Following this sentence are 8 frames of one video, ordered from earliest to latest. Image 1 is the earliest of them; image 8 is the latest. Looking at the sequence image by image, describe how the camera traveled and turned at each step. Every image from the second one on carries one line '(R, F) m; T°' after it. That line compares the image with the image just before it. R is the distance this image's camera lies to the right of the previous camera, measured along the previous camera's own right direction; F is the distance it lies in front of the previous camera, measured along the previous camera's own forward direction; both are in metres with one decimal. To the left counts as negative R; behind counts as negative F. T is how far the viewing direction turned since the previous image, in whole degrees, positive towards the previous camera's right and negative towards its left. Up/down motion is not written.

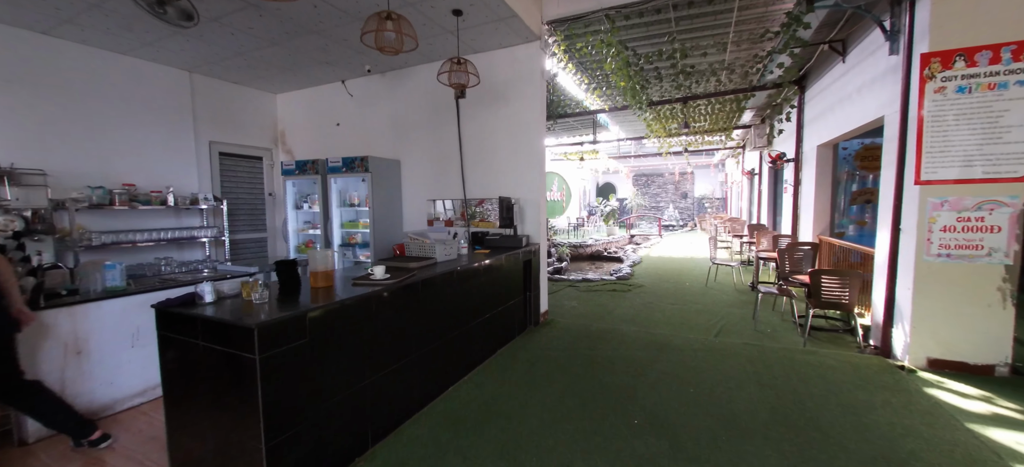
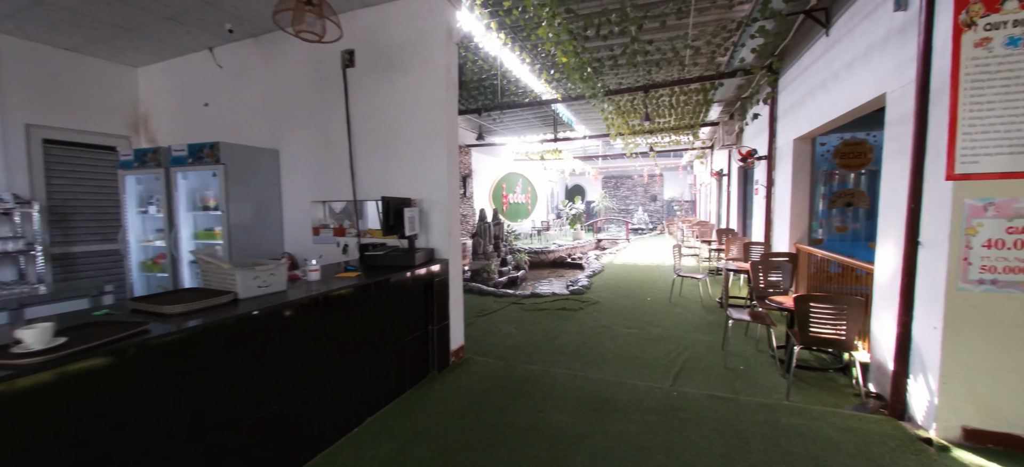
(+0.7, +1.2) m; +3°
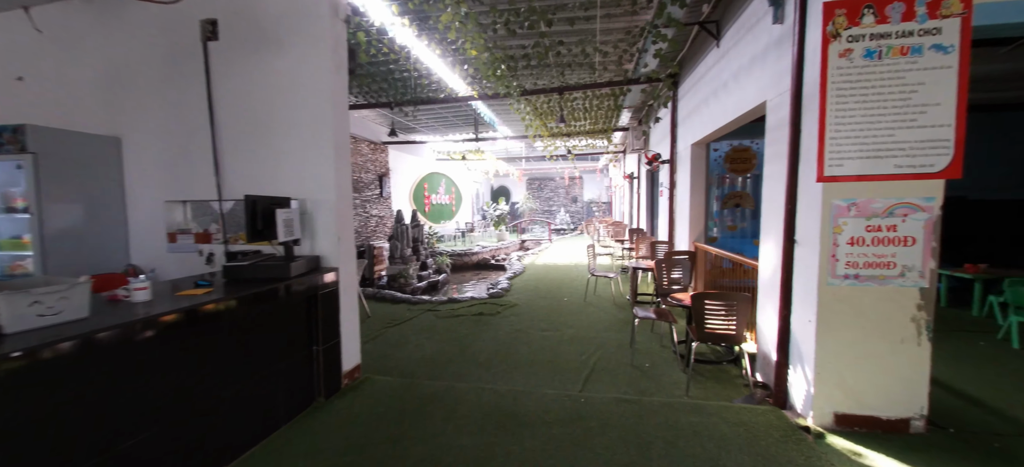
(+0.2, +0.2) m; +11°
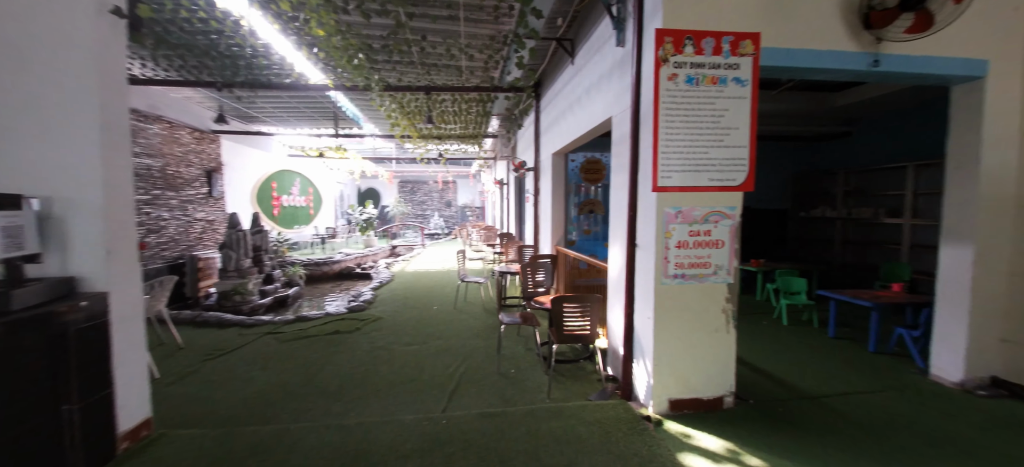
(+0.1, +0.2) m; +18°
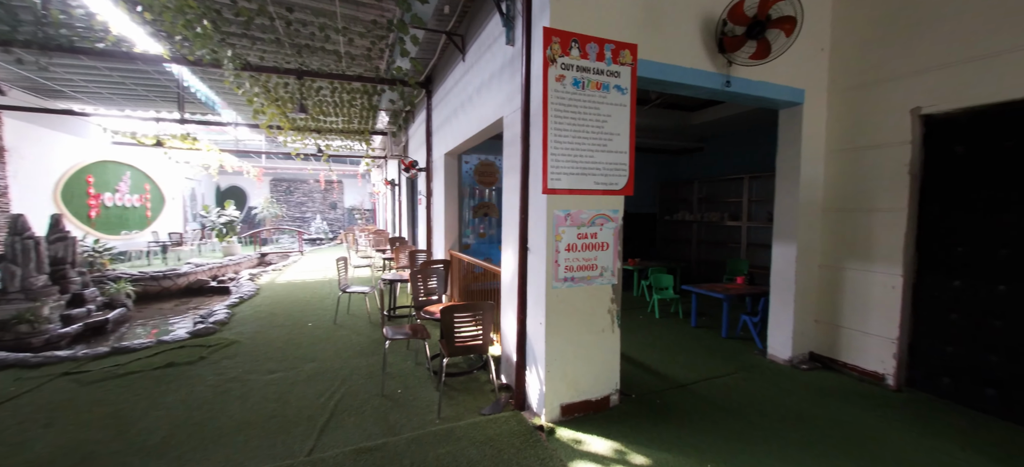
(+0.1, +0.2) m; +15°
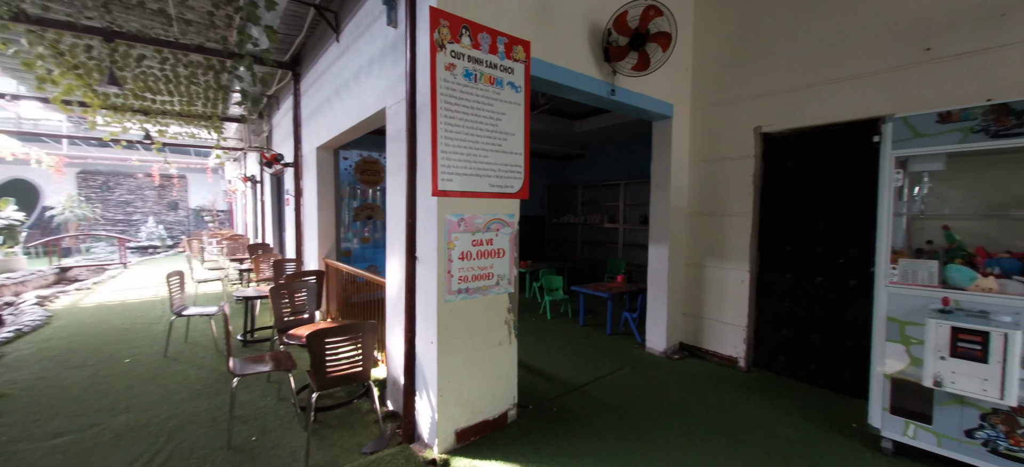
(0.0, +0.3) m; +16°
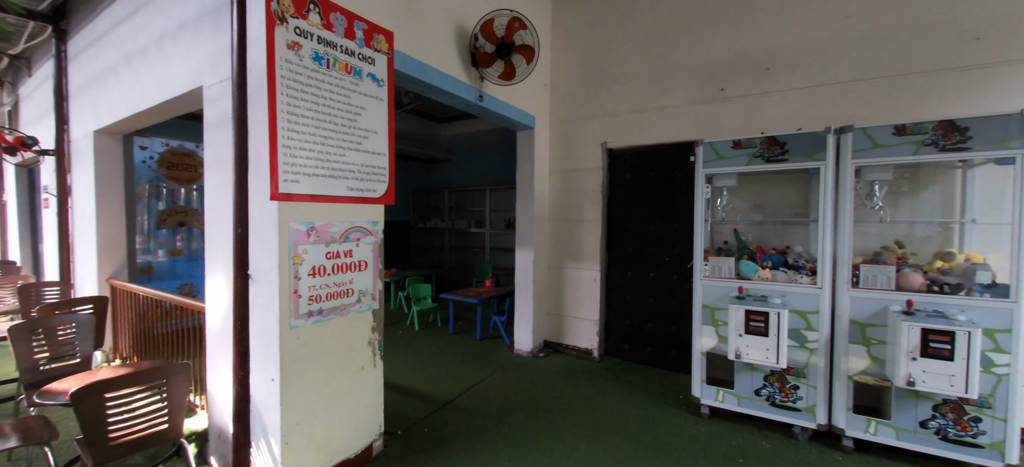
(0.0, +0.1) m; +20°
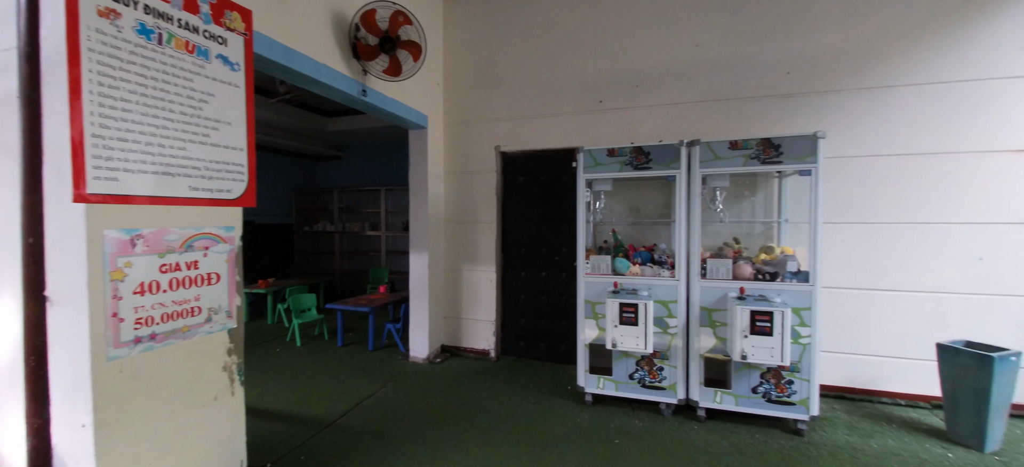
(+0.1, 0.0) m; +14°
